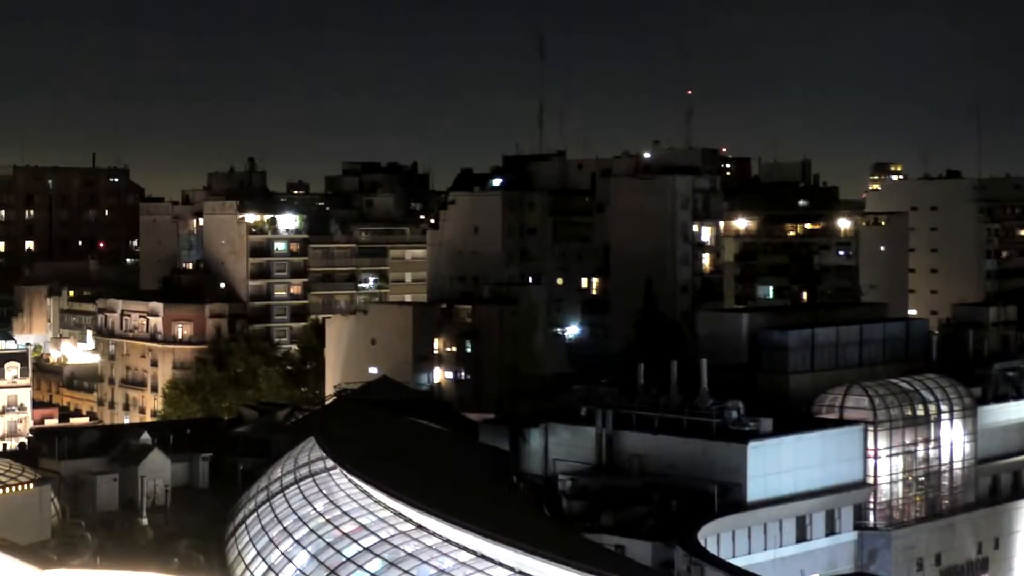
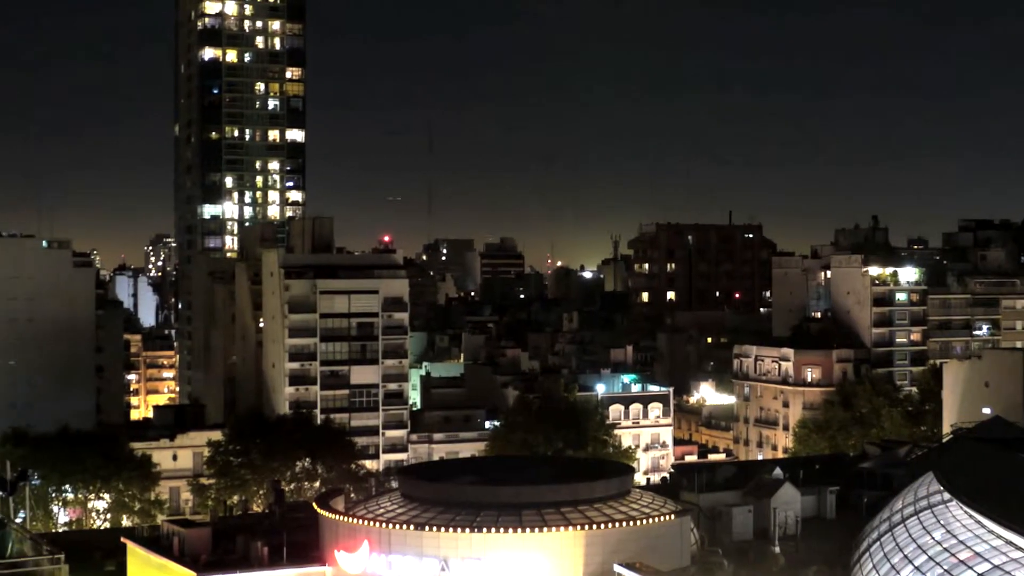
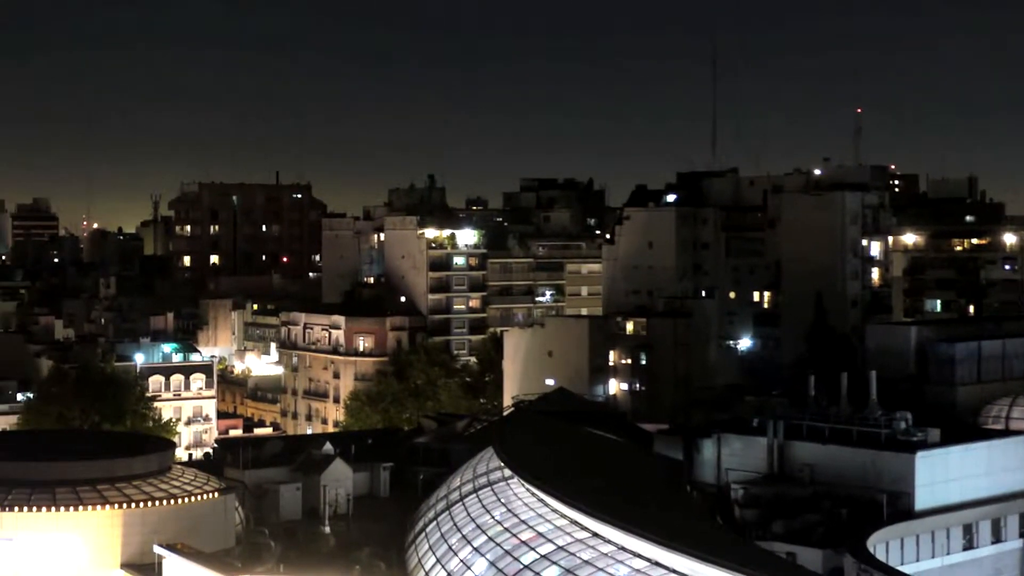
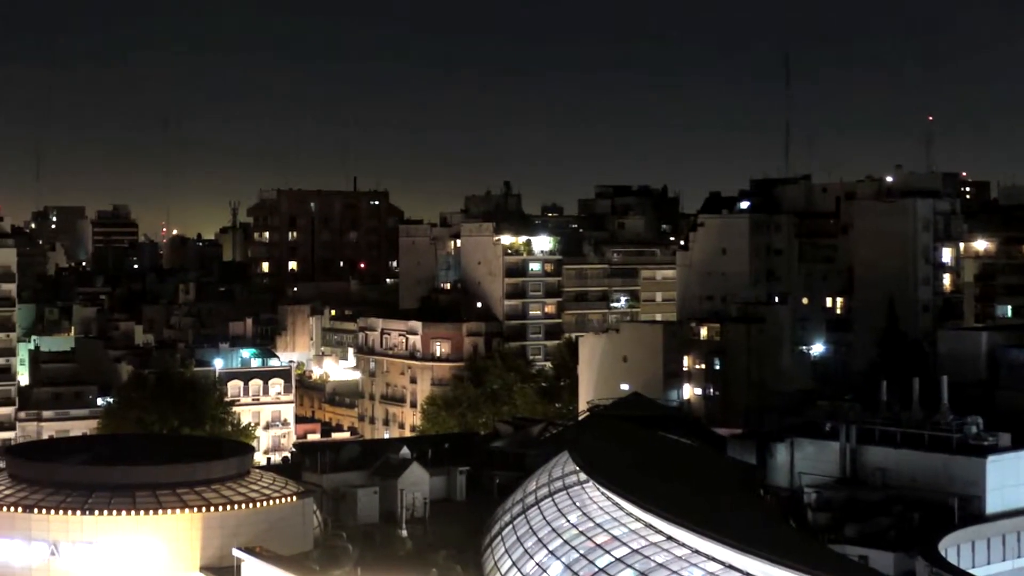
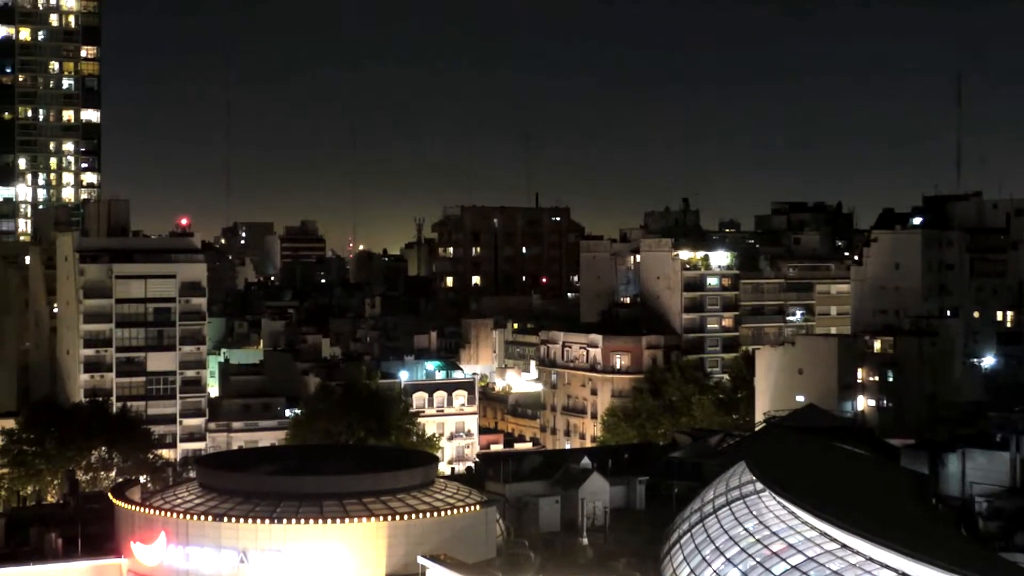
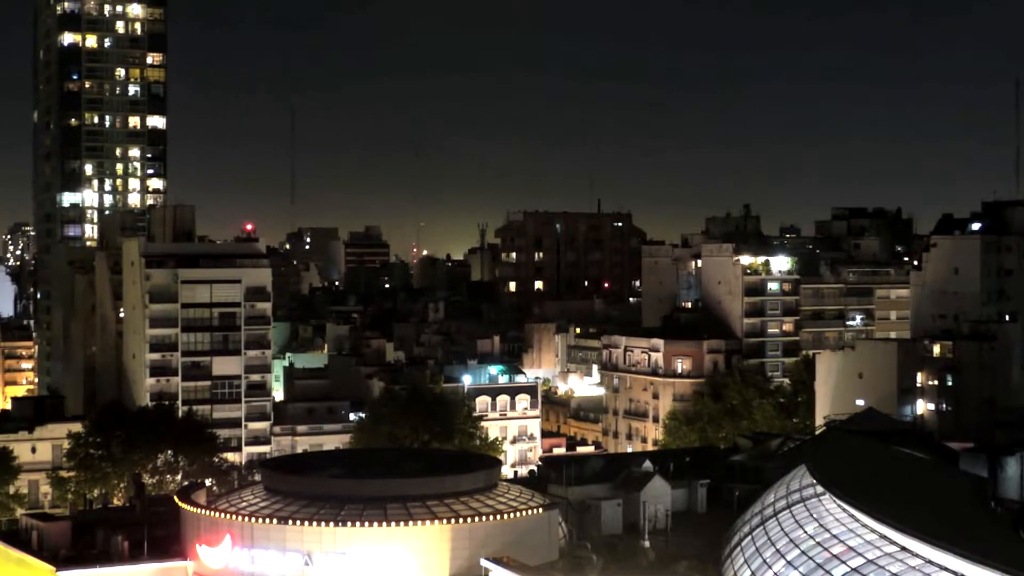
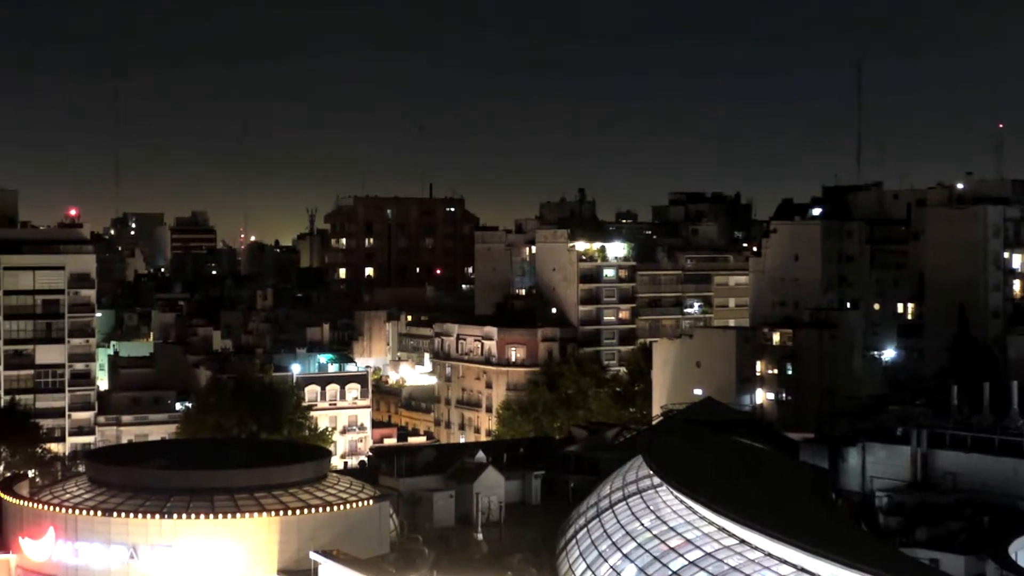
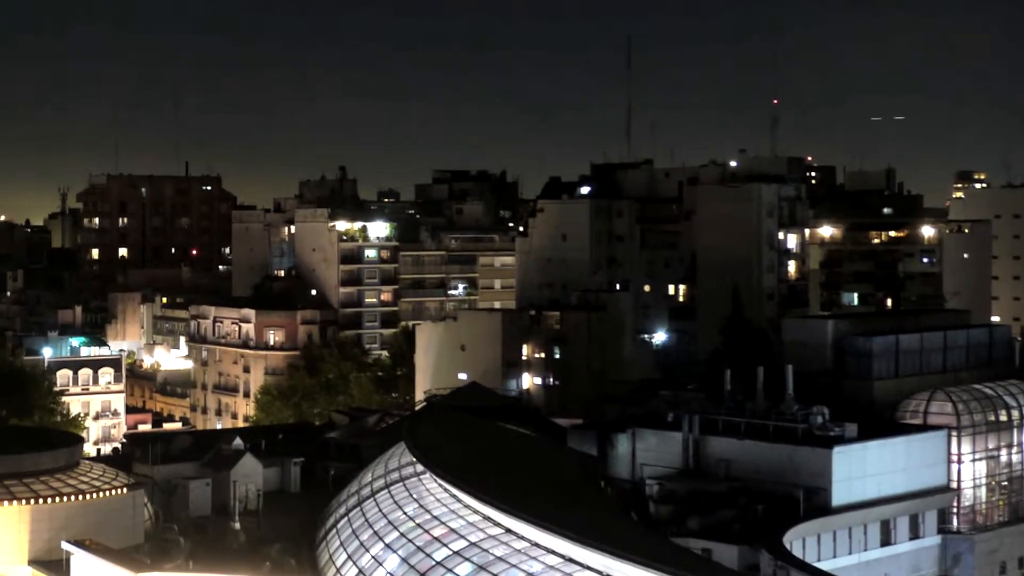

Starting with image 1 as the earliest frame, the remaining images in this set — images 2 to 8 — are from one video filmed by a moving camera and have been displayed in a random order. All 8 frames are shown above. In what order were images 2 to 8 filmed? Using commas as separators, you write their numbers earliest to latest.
8, 3, 4, 7, 5, 6, 2
